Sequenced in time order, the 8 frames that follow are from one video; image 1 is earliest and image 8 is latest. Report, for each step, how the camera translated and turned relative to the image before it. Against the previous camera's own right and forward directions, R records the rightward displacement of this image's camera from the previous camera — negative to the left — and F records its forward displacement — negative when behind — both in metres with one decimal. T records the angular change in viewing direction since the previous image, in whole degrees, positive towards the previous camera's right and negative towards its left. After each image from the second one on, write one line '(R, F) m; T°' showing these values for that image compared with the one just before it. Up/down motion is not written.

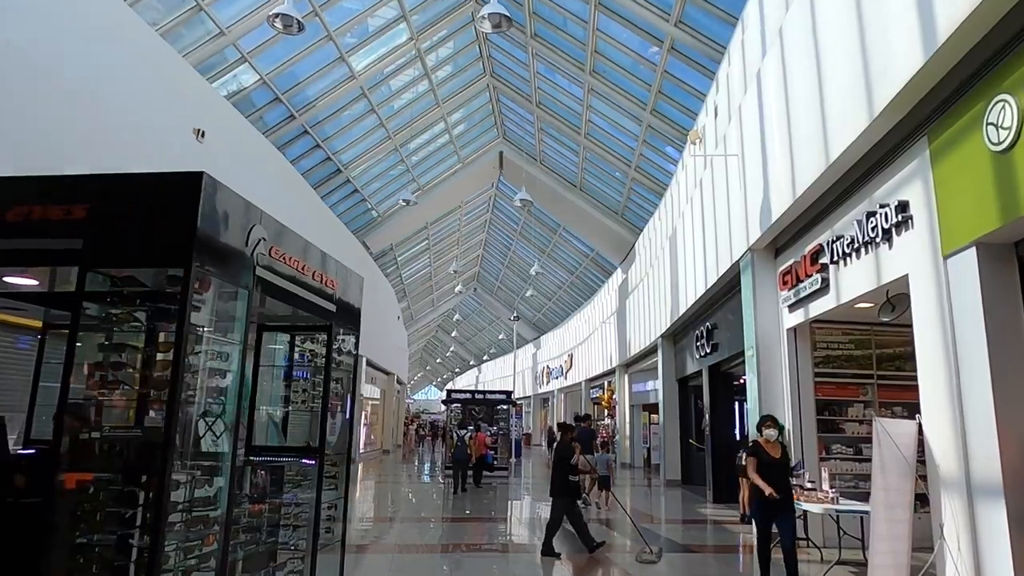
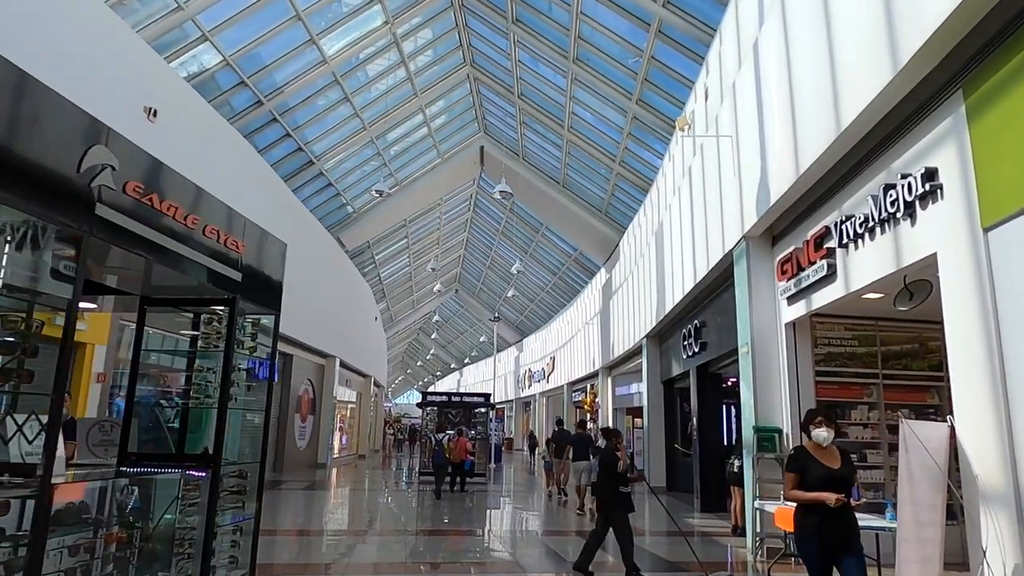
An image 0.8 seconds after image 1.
(+0.1, +0.6) m; +1°
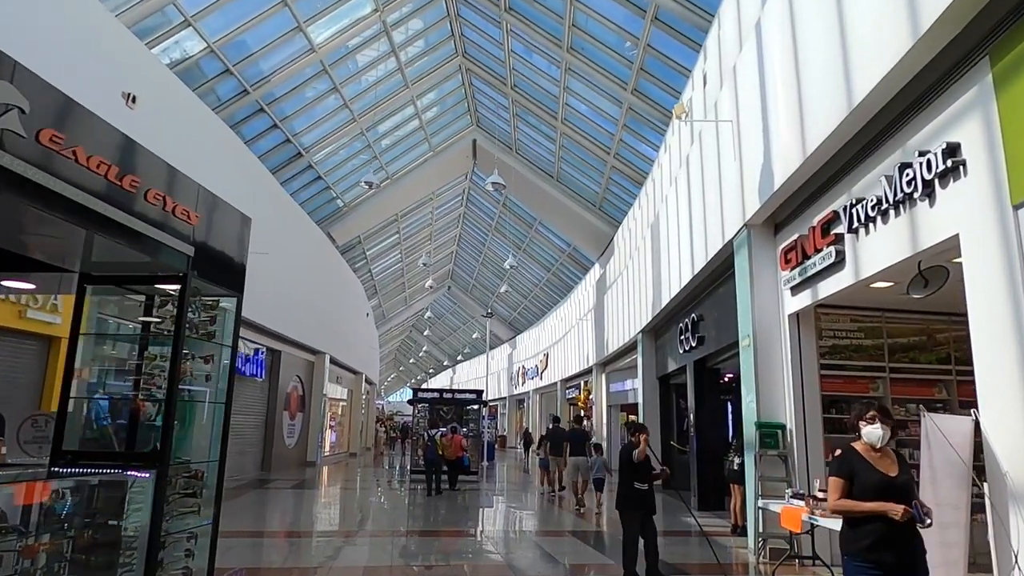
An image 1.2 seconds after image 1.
(0.0, +0.3) m; +1°
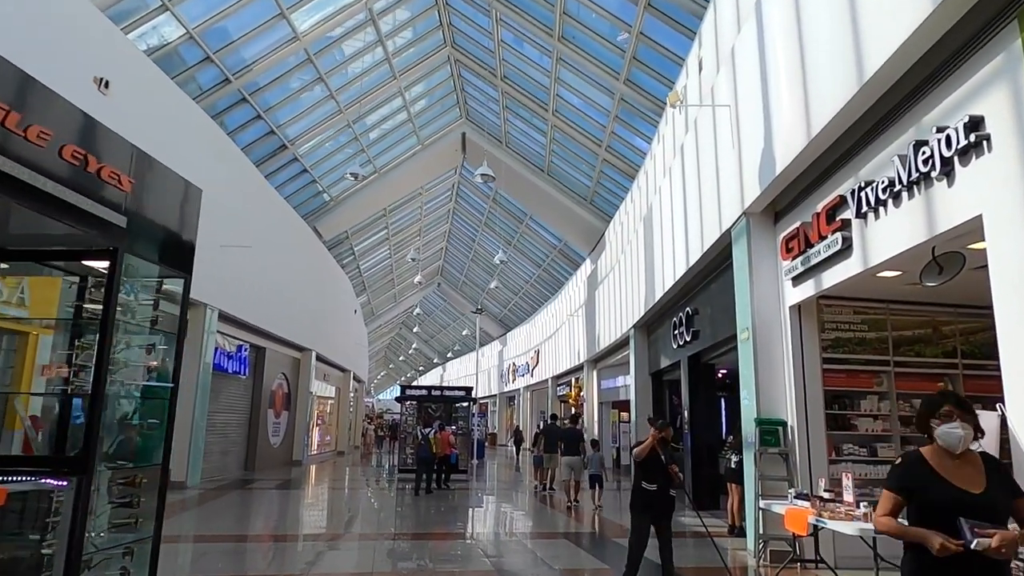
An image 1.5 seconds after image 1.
(0.0, +0.3) m; +1°
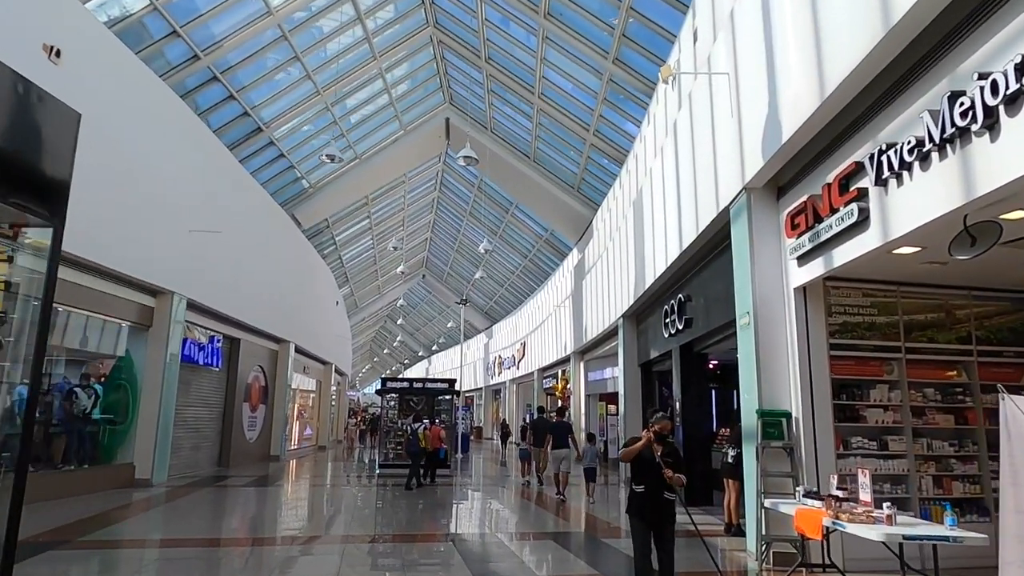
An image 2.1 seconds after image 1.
(0.0, +0.5) m; +1°
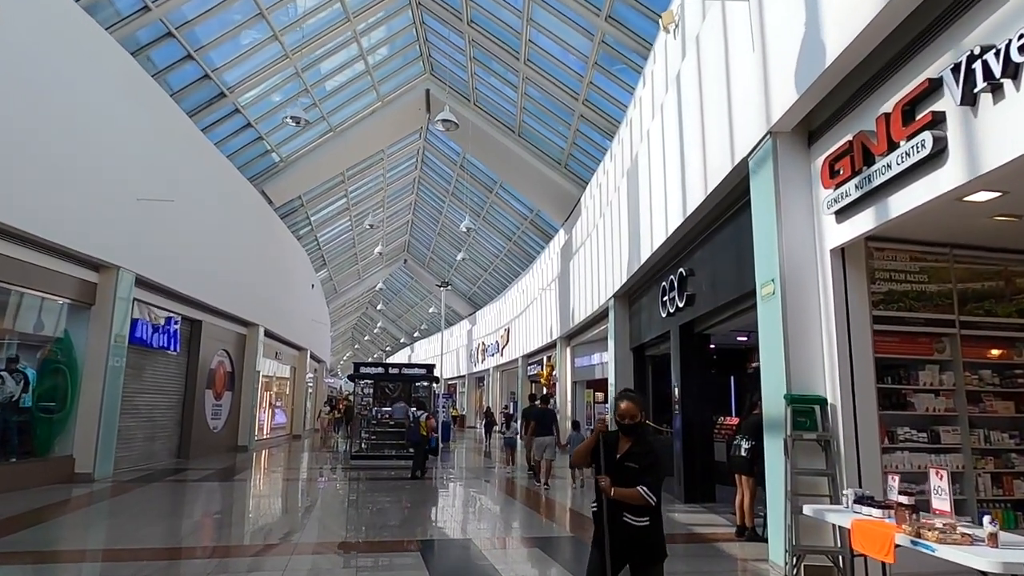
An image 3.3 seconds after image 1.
(0.0, +0.9) m; +1°
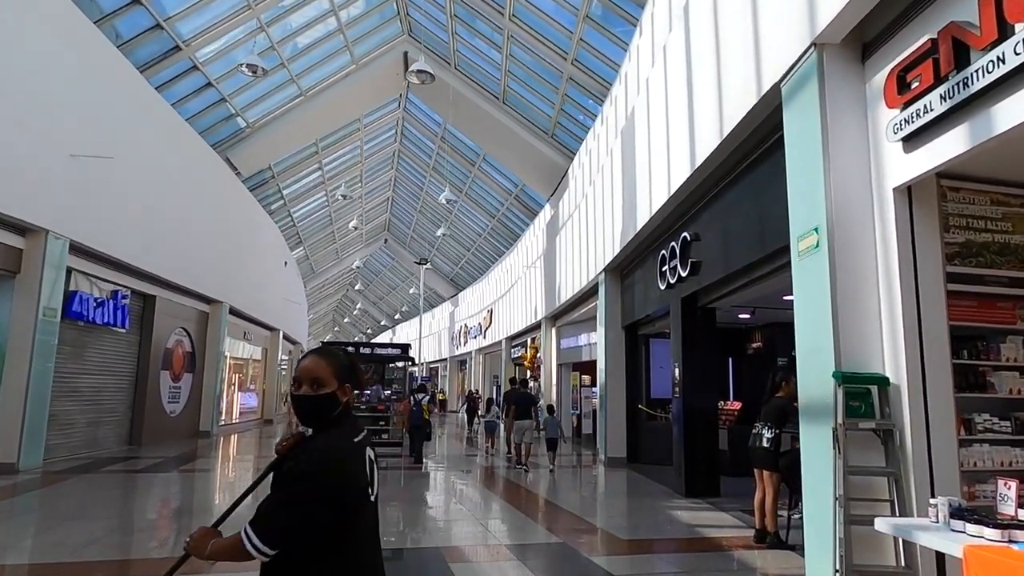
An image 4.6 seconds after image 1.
(0.0, +0.9) m; +1°
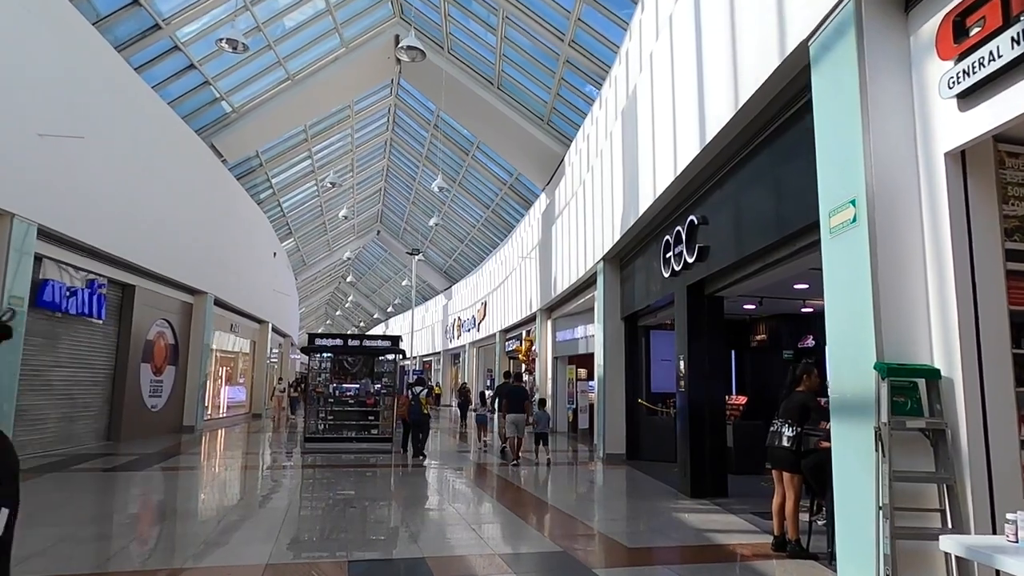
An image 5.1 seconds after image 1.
(0.0, +0.4) m; +1°
